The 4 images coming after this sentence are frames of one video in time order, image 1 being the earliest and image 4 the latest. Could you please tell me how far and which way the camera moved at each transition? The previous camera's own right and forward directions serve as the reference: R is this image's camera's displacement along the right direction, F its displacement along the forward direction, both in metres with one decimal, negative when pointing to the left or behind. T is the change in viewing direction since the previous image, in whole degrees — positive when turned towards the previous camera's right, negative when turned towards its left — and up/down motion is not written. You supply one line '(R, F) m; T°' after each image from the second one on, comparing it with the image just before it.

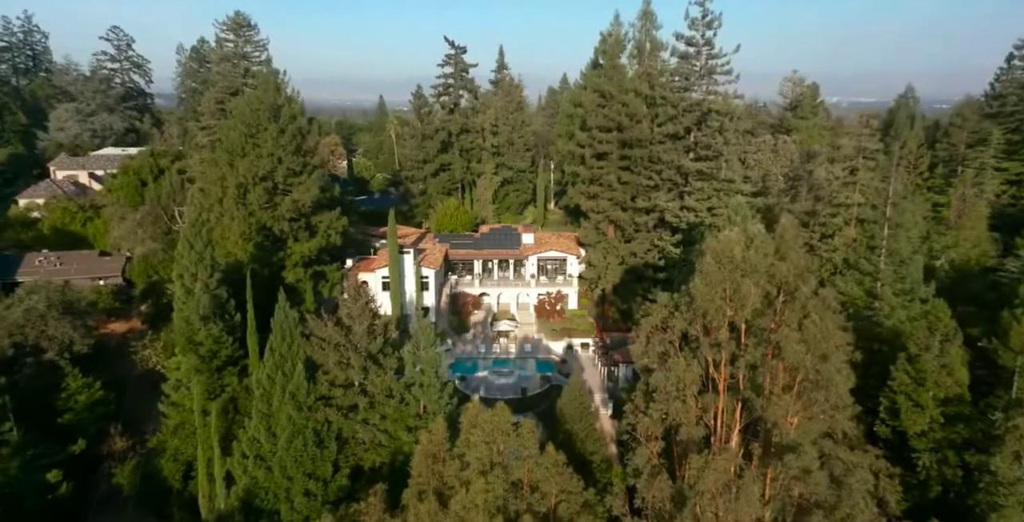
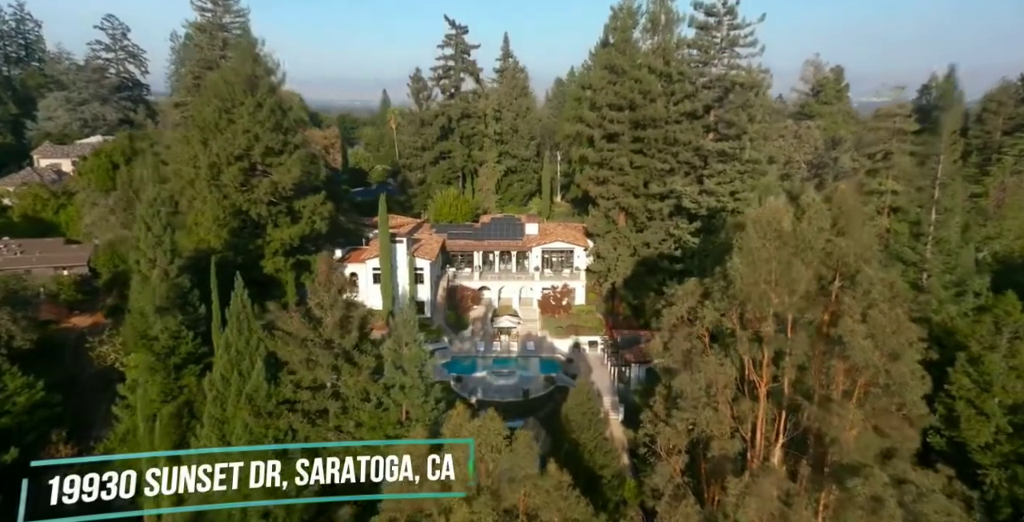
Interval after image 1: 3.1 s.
(+0.3, +2.9) m; -1°
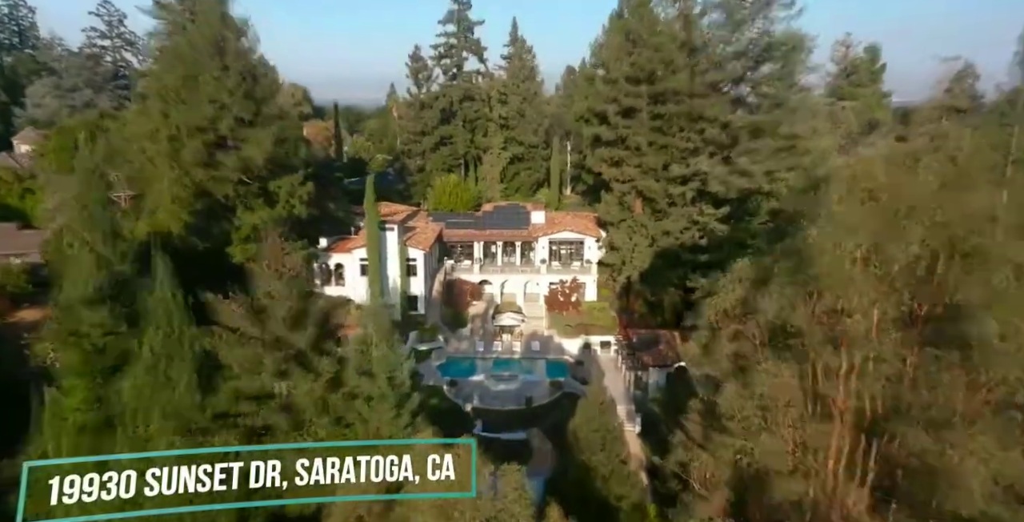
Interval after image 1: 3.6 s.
(+0.3, +3.4) m; -1°
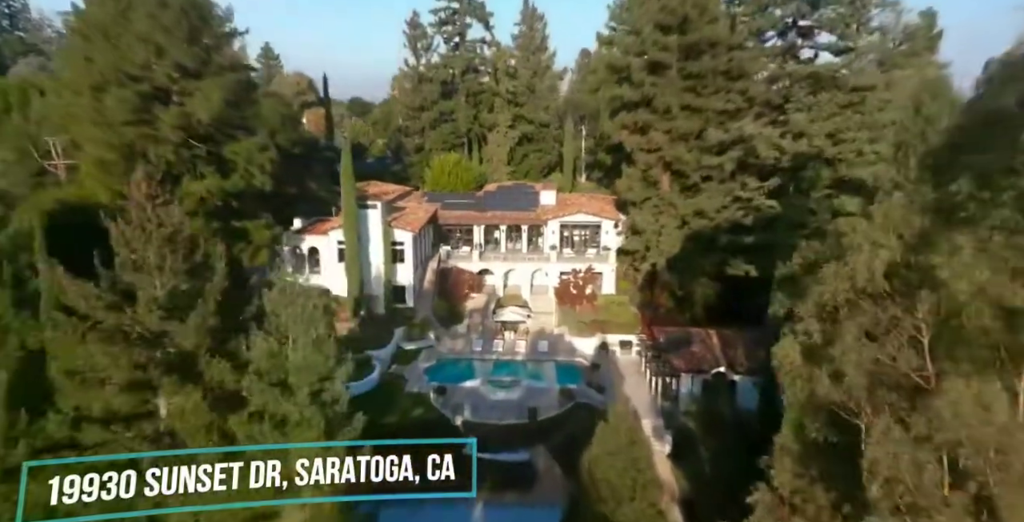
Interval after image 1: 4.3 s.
(+0.4, +4.5) m; -1°
